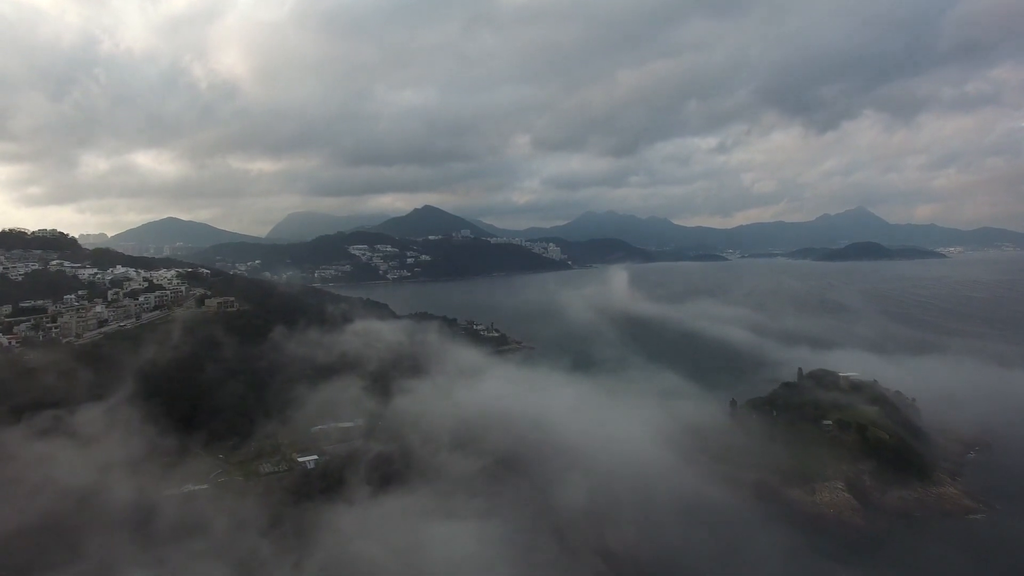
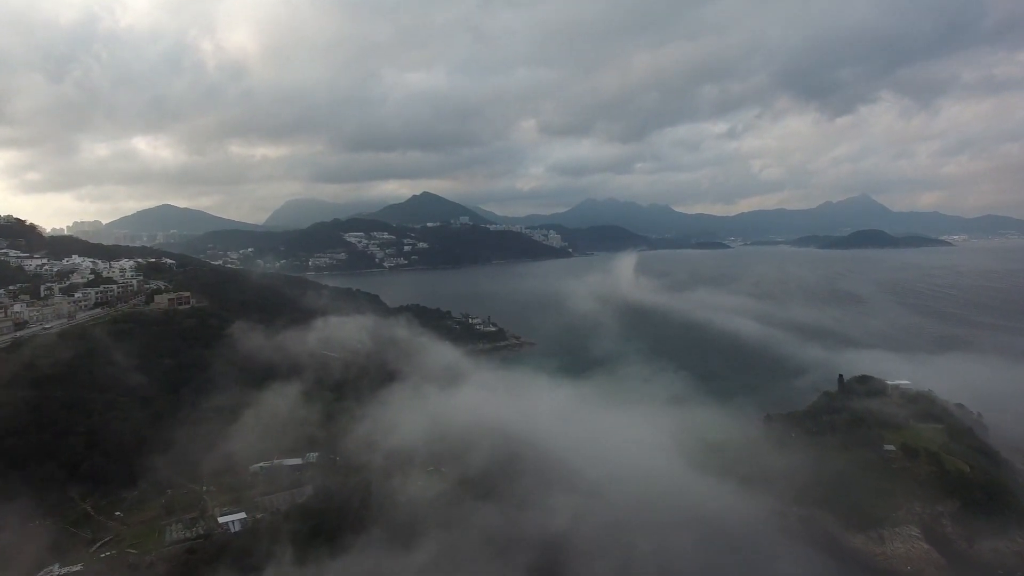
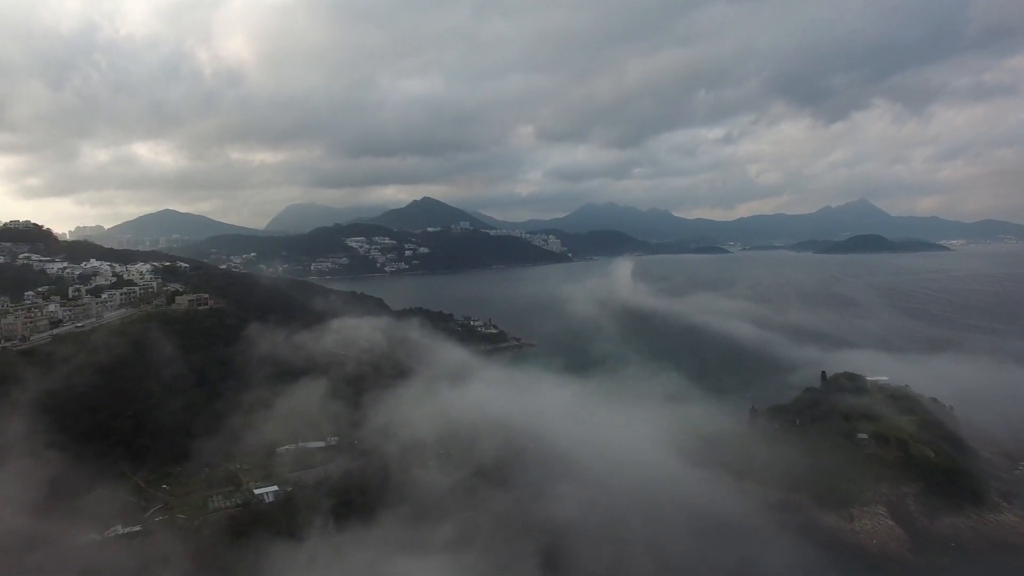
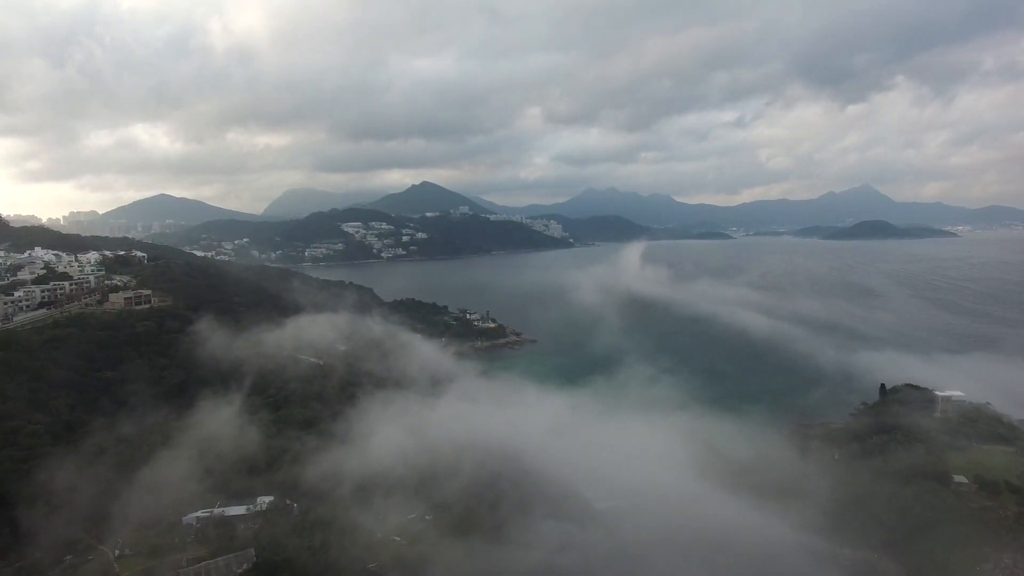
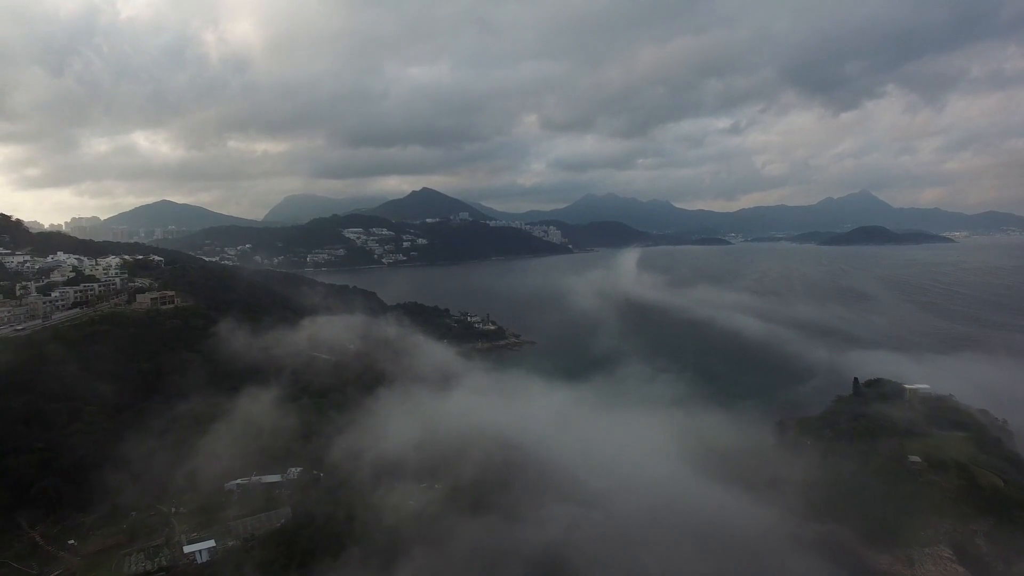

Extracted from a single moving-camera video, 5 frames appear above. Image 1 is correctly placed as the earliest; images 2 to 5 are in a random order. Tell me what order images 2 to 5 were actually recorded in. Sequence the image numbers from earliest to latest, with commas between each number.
3, 2, 5, 4
